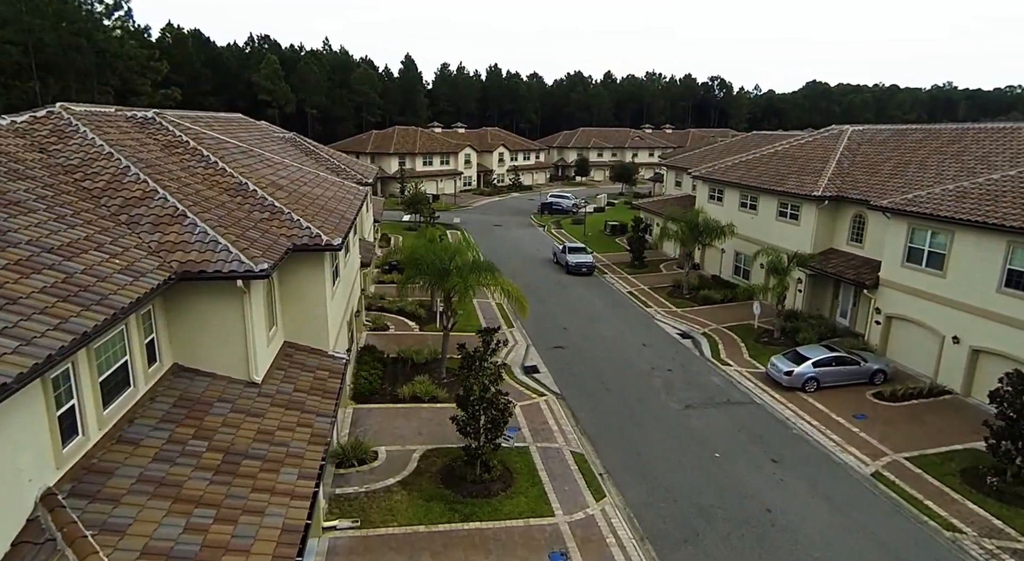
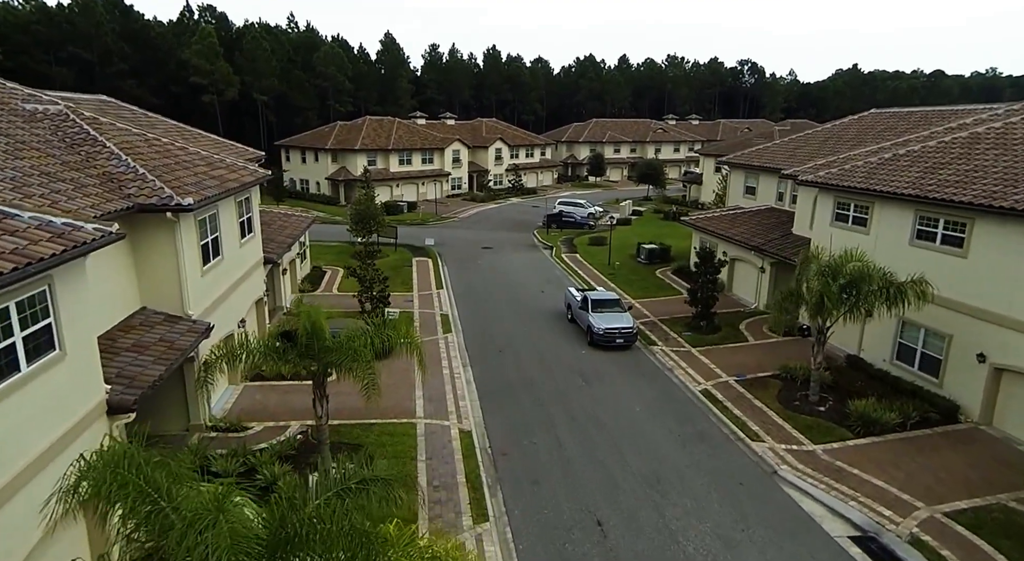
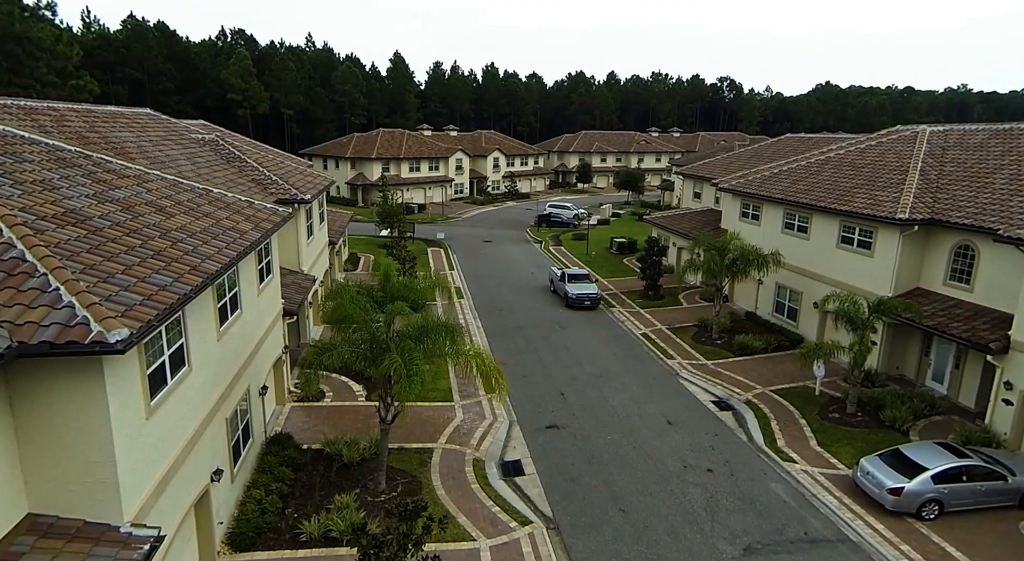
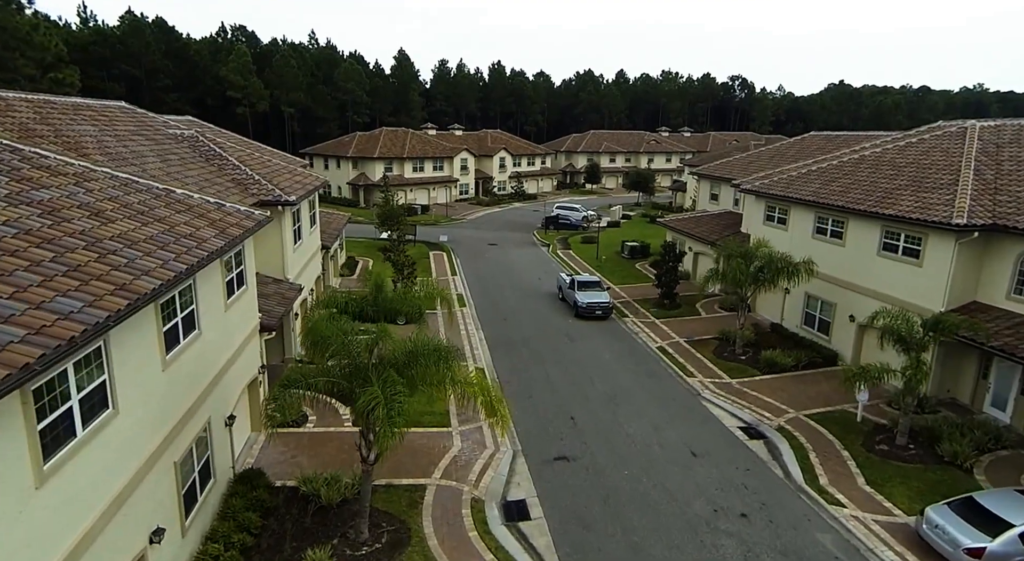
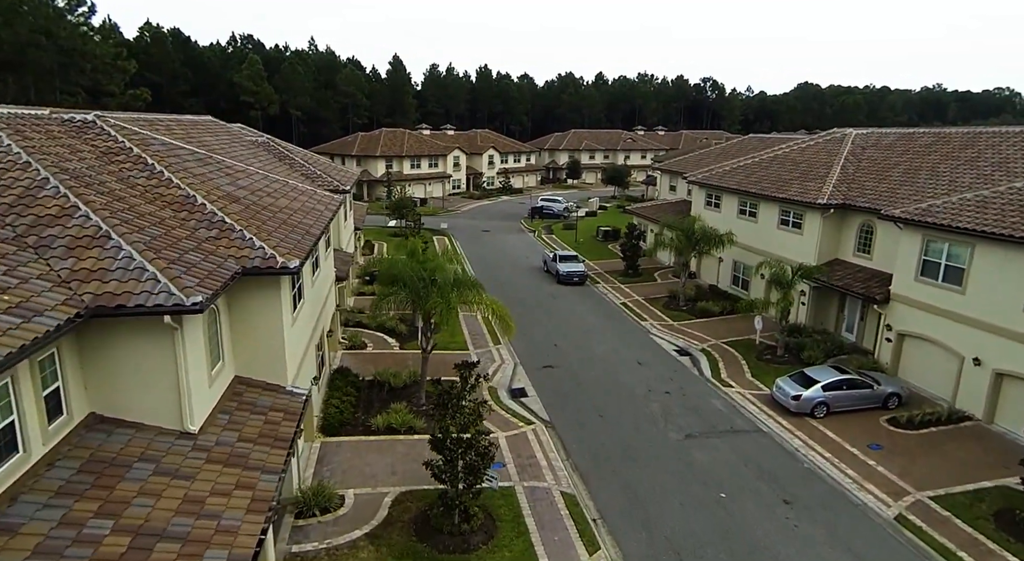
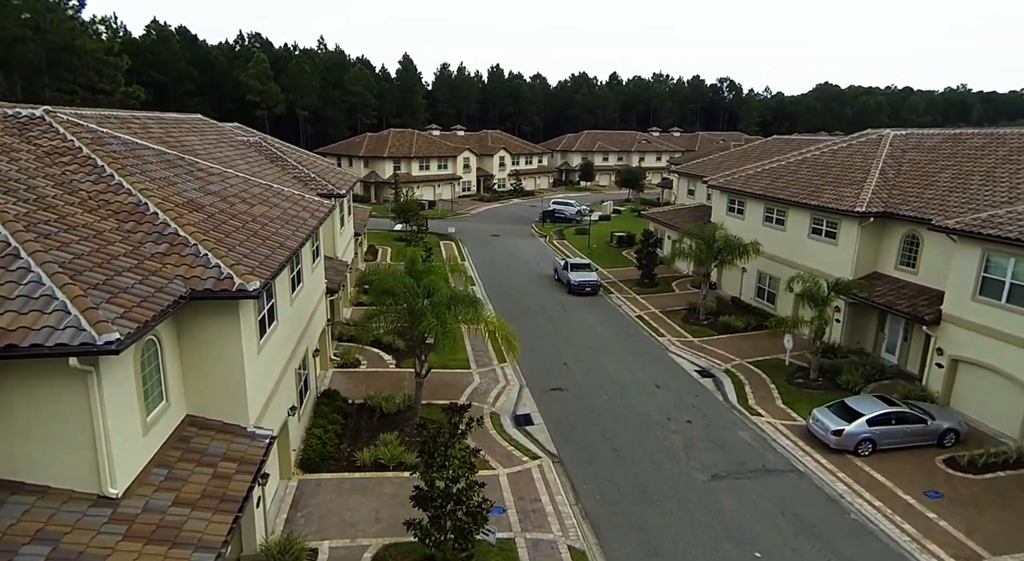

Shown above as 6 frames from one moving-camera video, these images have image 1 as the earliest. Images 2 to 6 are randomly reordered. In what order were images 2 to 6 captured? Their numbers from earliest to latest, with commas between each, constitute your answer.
5, 6, 3, 4, 2
